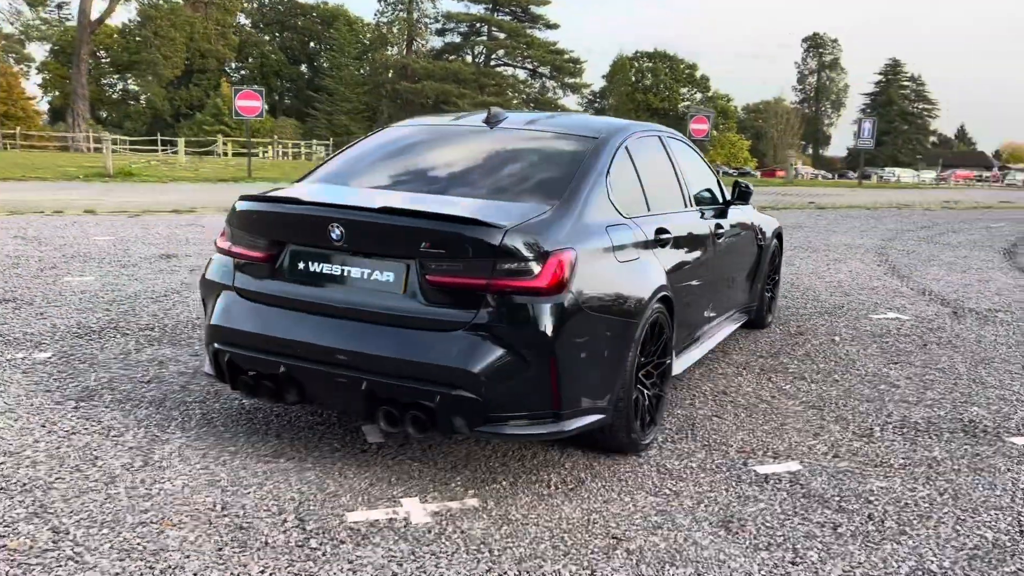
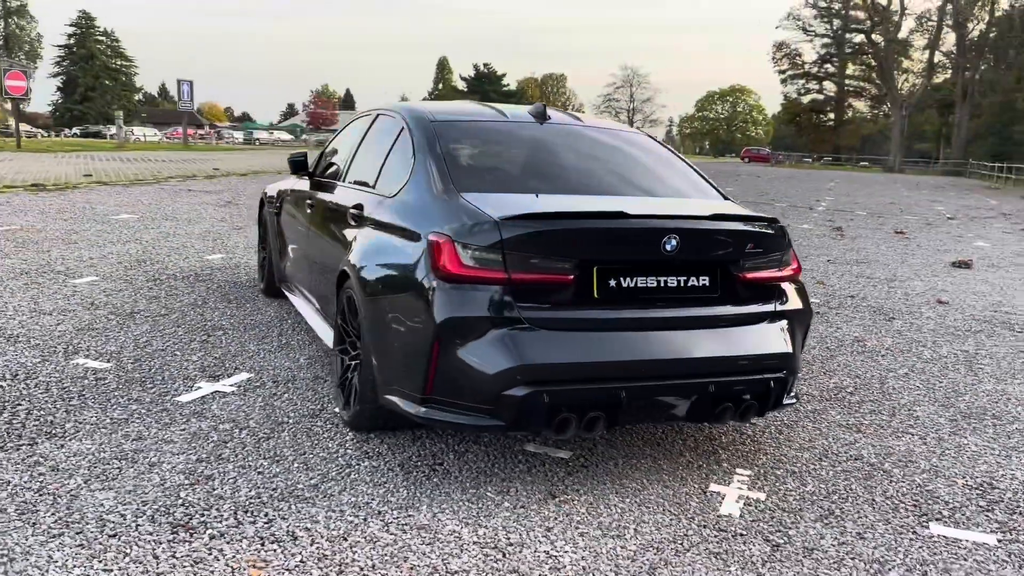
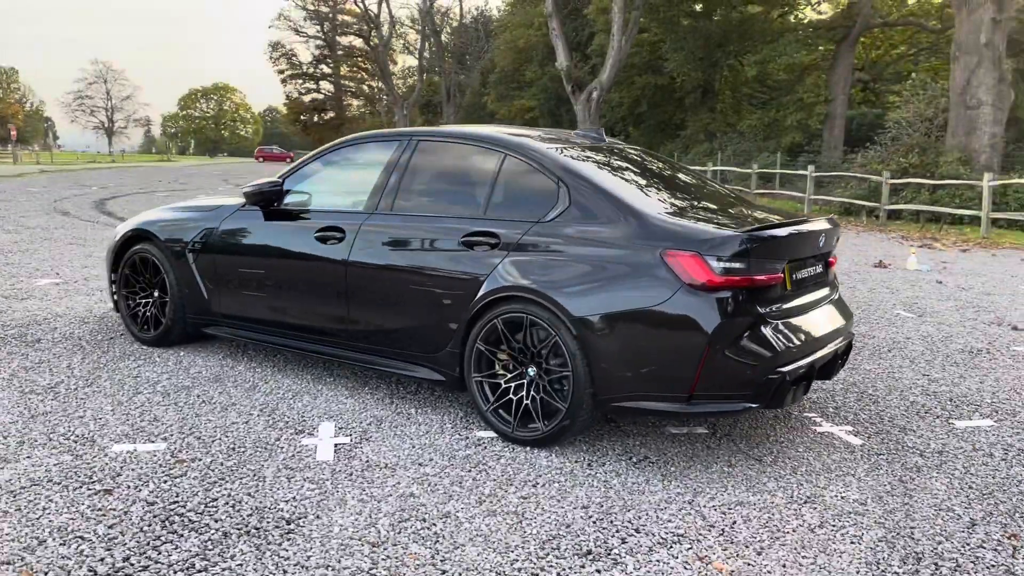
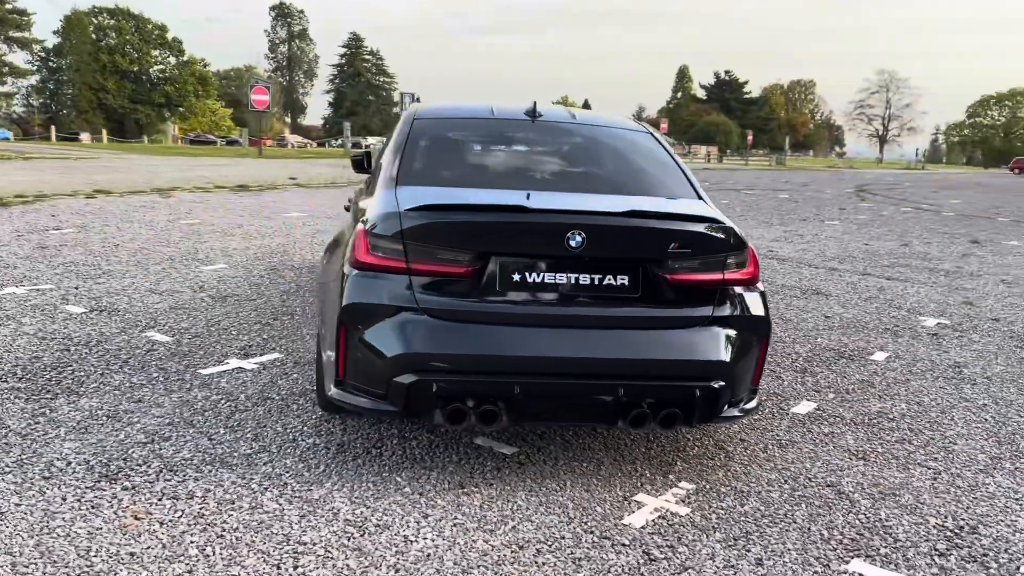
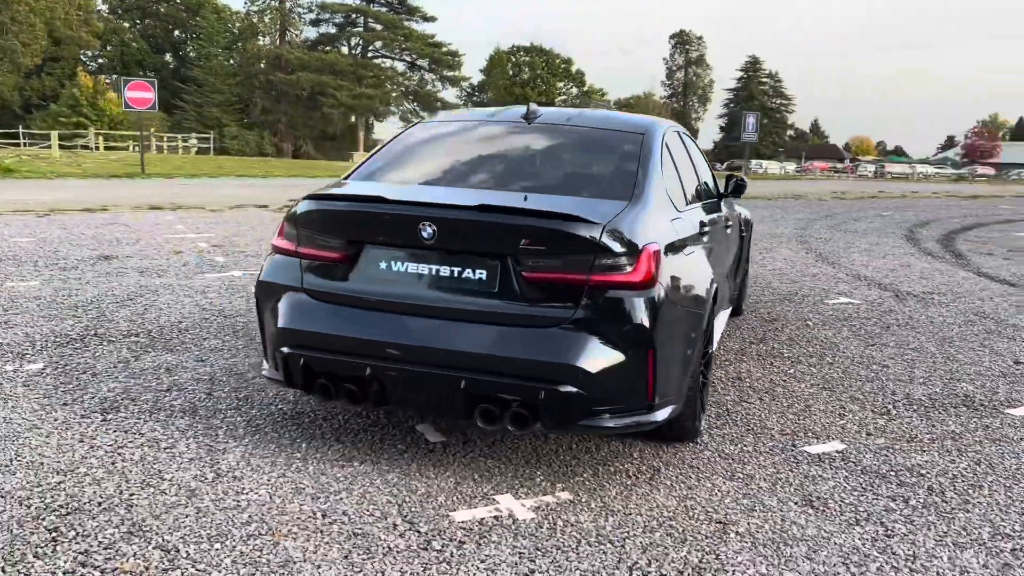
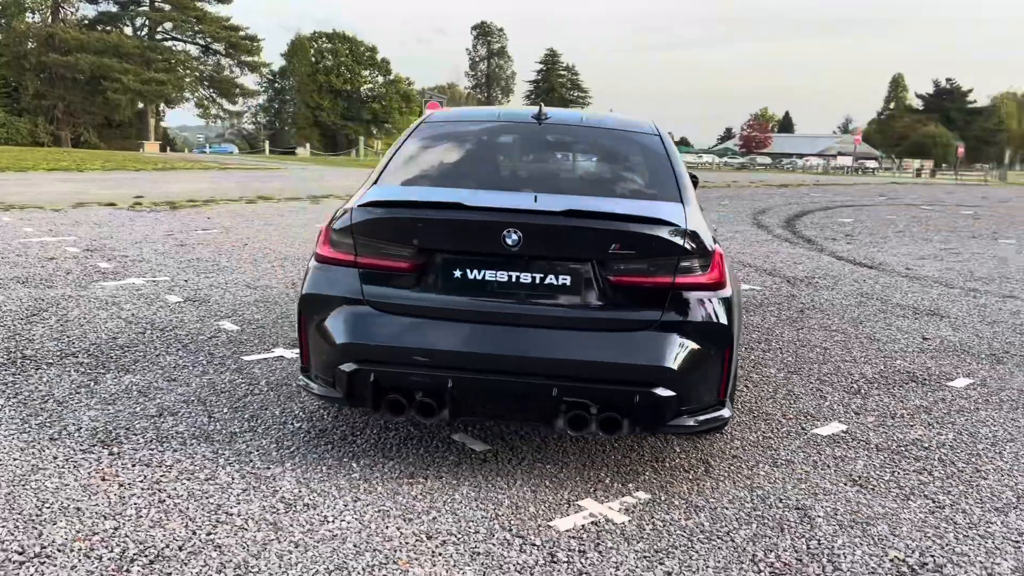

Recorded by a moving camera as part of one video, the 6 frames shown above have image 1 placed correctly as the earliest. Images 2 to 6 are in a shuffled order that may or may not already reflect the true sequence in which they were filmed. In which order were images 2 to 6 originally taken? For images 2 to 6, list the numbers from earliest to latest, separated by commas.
5, 6, 4, 2, 3
